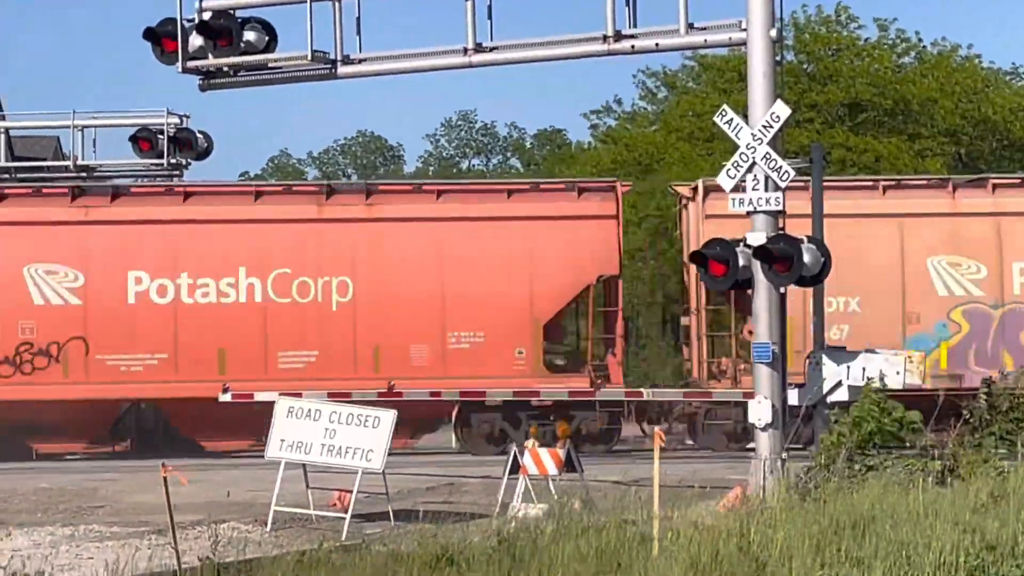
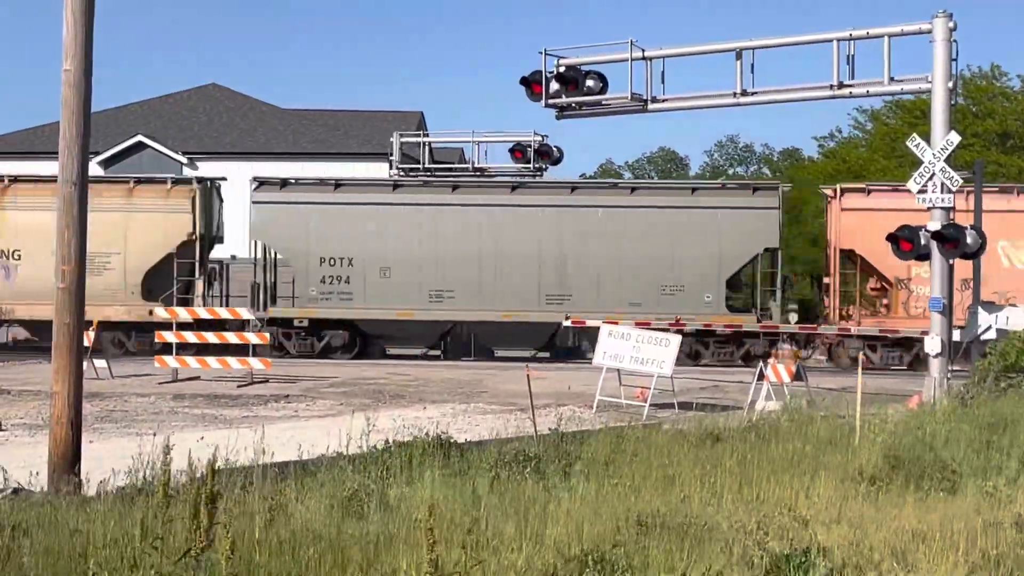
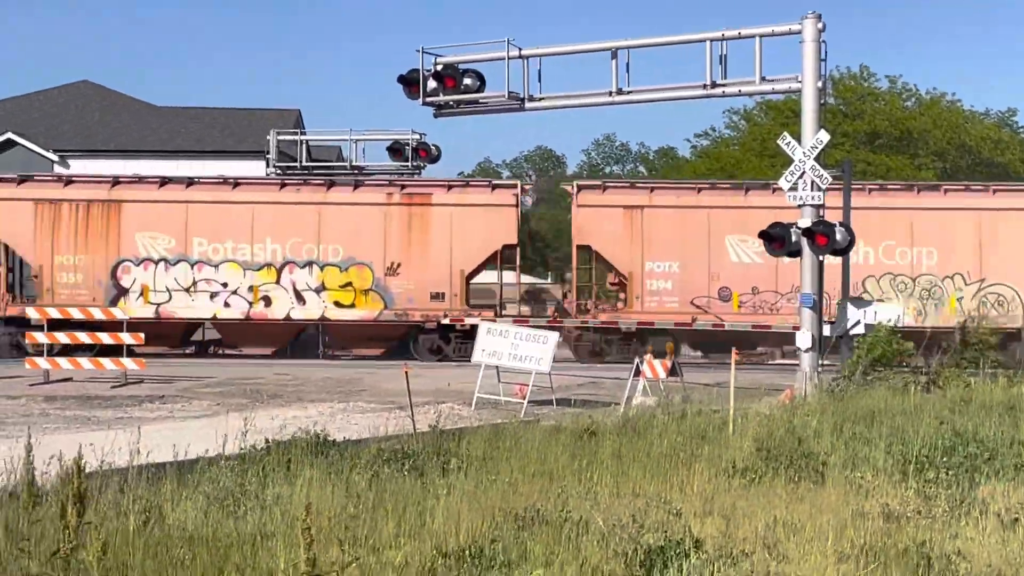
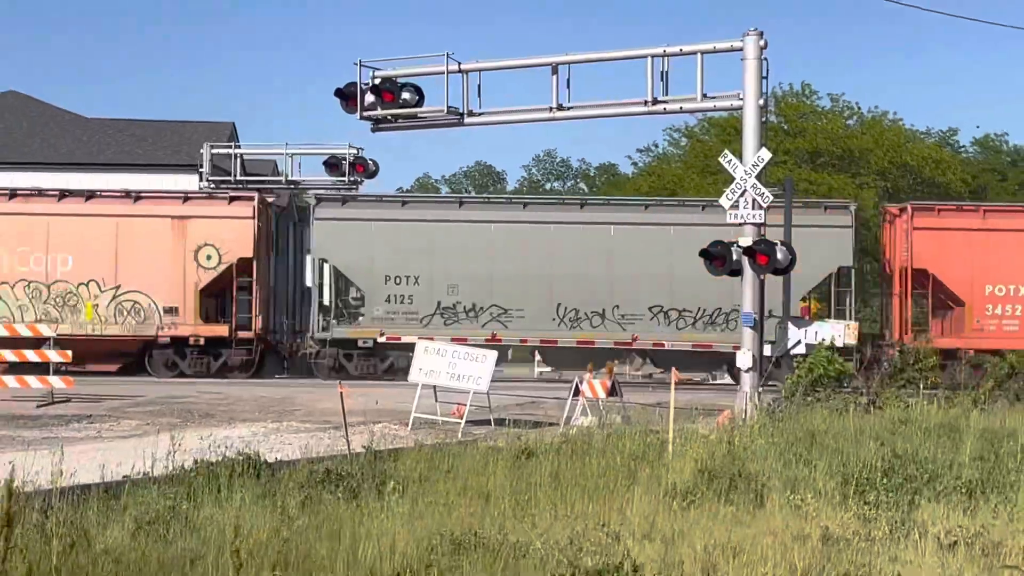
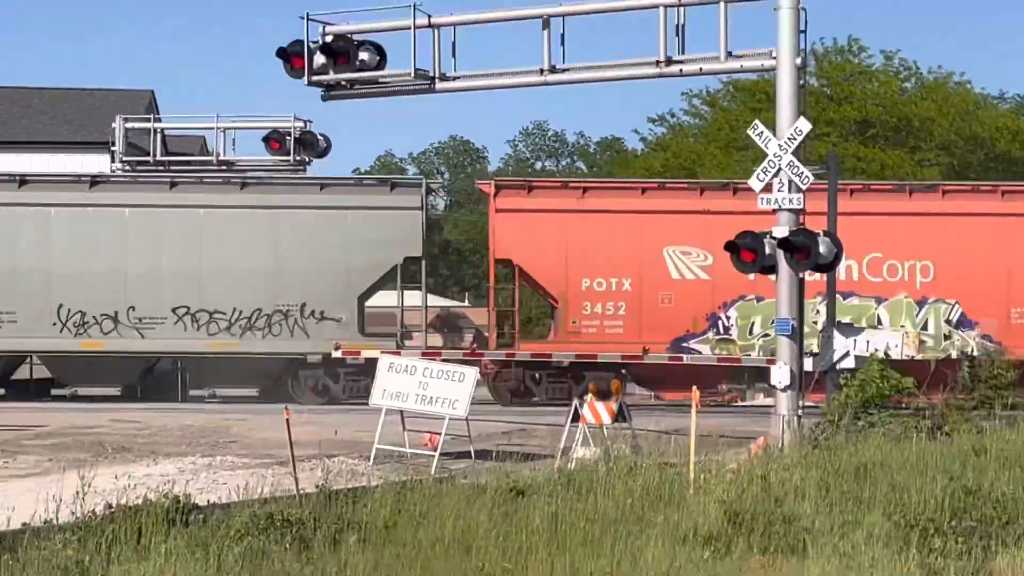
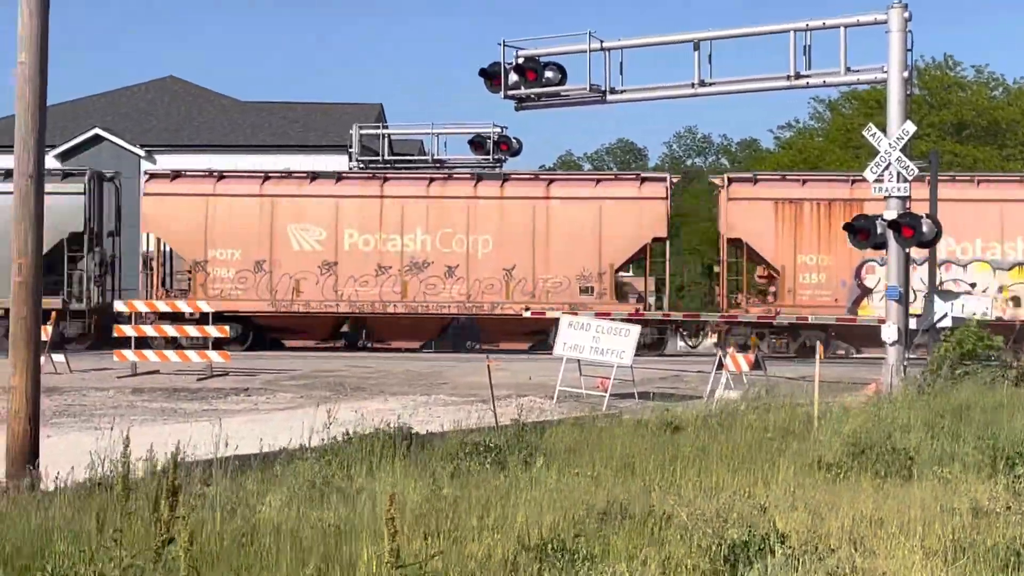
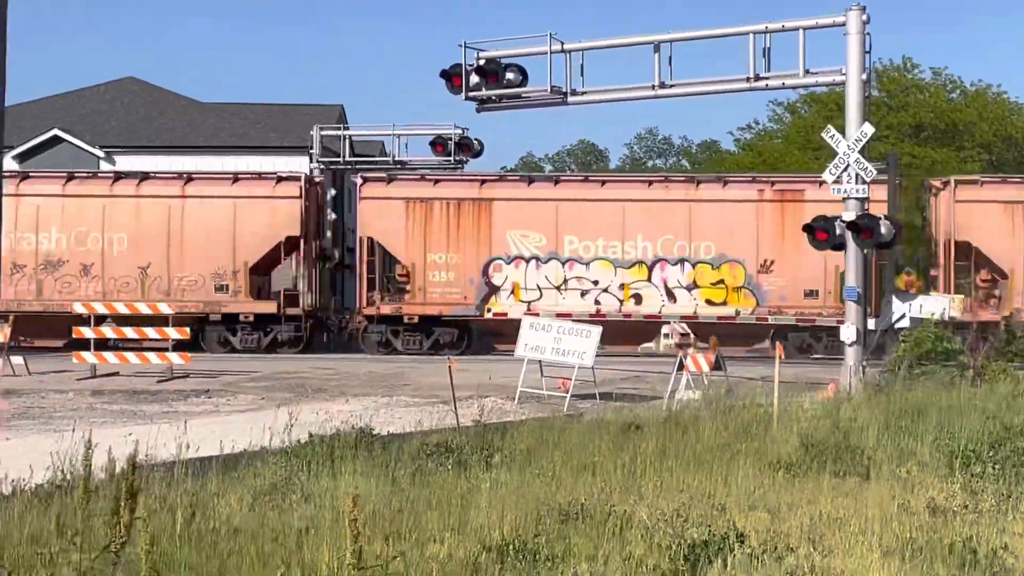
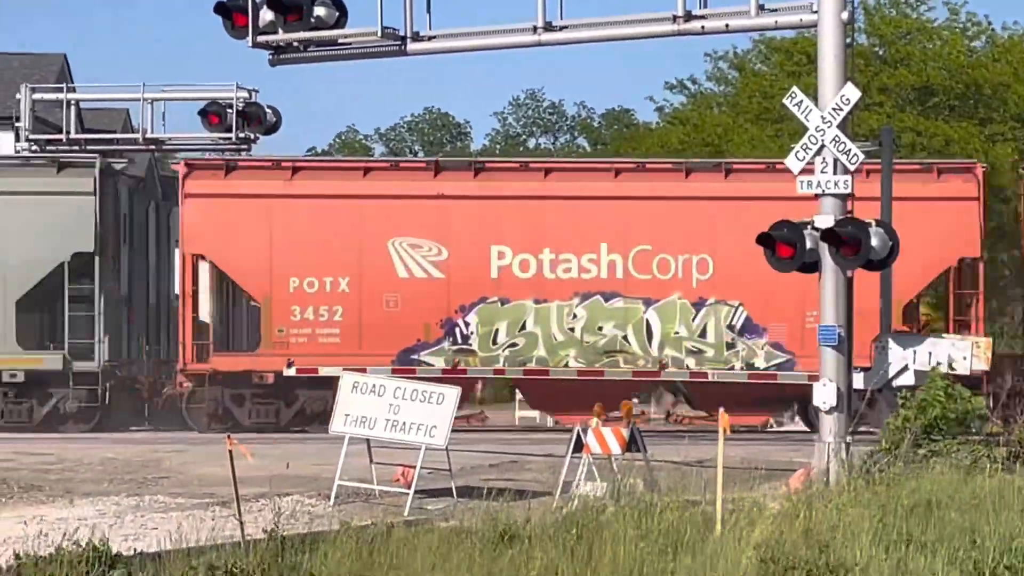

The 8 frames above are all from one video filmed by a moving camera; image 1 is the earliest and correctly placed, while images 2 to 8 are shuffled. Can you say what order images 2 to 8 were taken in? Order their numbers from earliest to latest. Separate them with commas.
8, 5, 4, 3, 7, 6, 2
